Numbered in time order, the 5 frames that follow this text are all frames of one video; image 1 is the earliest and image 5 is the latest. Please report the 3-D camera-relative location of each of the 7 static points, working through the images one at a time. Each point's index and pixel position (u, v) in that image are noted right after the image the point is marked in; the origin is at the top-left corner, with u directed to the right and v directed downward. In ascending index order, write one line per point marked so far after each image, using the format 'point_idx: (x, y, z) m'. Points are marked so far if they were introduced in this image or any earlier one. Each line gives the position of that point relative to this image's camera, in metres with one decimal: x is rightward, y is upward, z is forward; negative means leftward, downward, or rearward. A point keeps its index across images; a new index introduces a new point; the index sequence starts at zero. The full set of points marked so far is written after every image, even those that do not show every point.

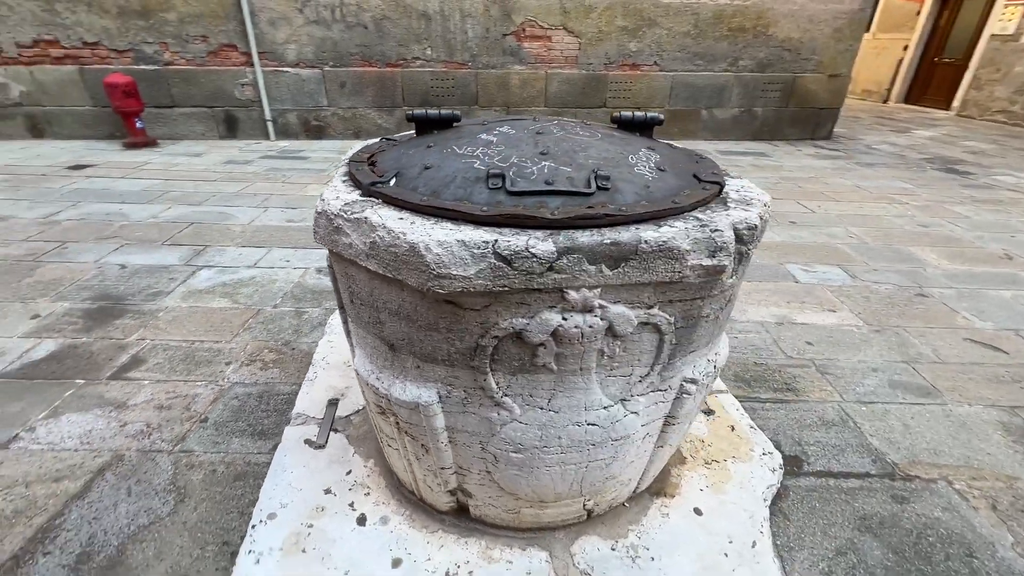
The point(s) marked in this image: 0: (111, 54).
0: (-4.2, +2.5, +4.9) m
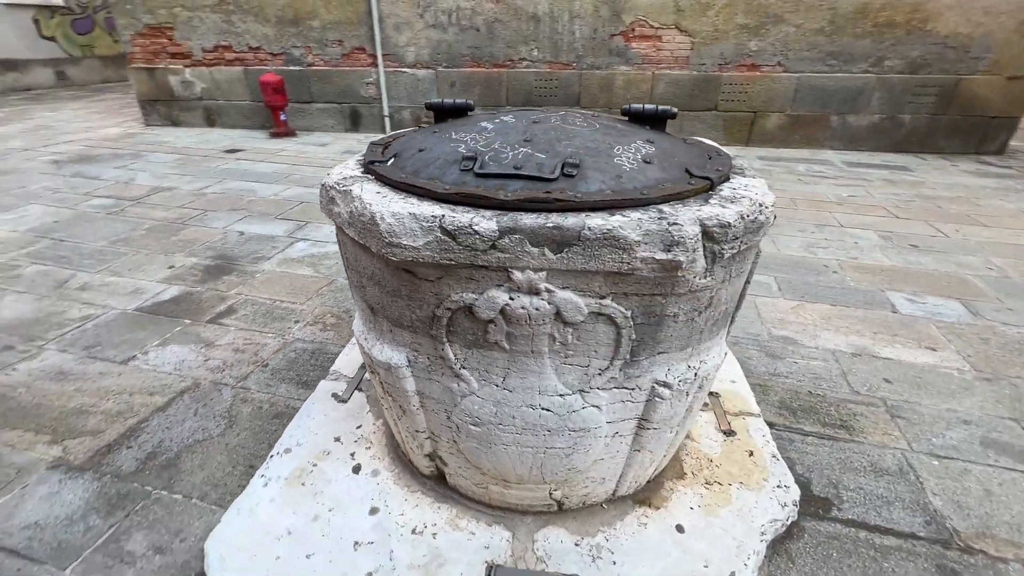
0: (-3.0, +2.9, +5.8) m
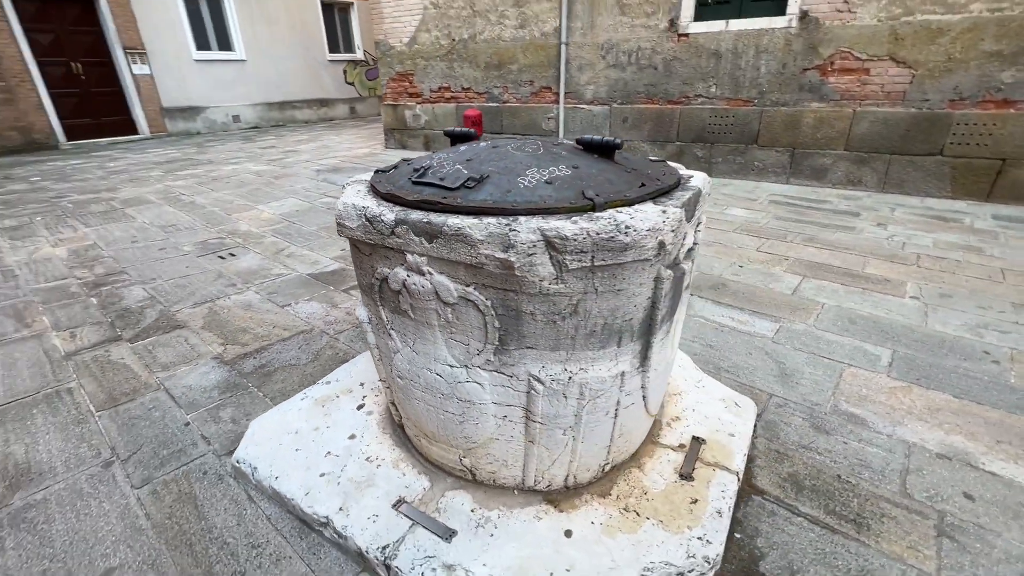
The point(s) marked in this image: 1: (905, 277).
0: (-0.5, +2.9, +6.9) m
1: (+2.4, +0.1, +2.8) m
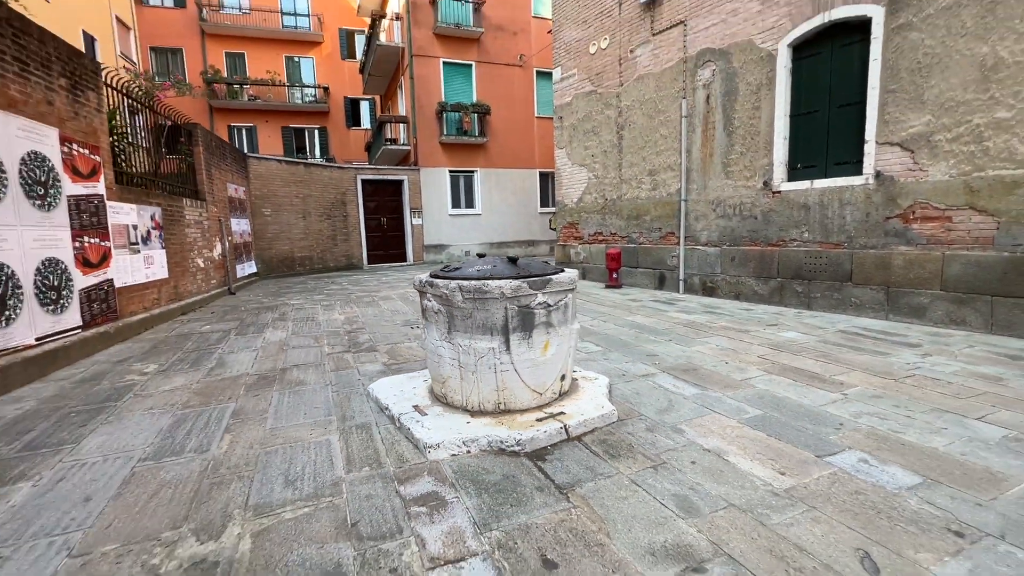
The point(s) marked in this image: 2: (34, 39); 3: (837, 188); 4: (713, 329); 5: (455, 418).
0: (+2.0, +0.9, +8.8) m
1: (+2.5, -0.7, +3.3) m
2: (-4.6, +2.4, +4.6) m
3: (+4.0, +1.2, +5.7) m
4: (+2.2, -0.4, +5.2) m
5: (-0.3, -0.8, +2.8) m
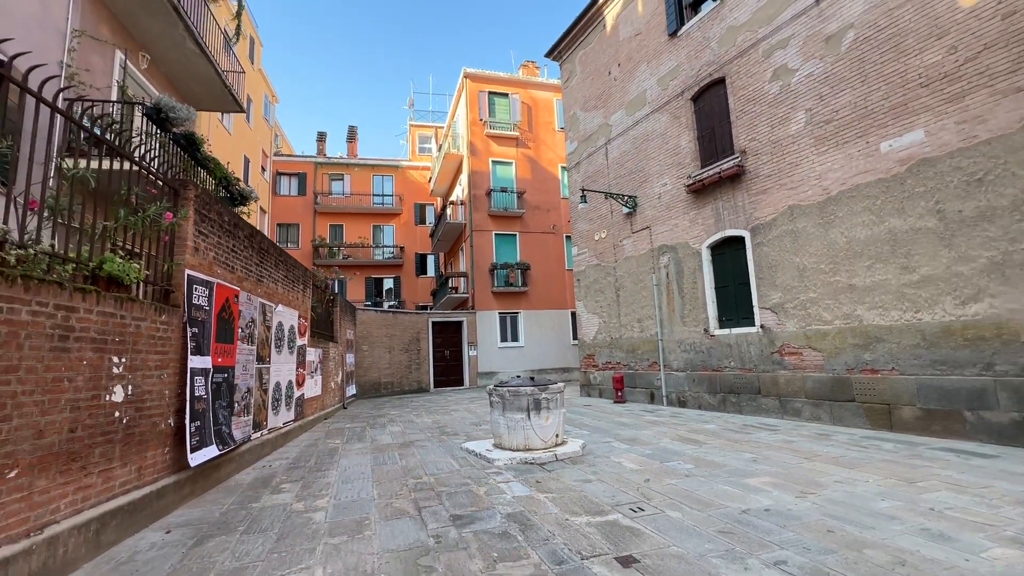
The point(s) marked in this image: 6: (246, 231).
0: (+2.9, -2.0, +12.1) m
1: (+2.8, -2.1, +6.4) m
2: (-4.2, +0.4, +9.1) m
3: (+4.5, -0.9, +9.0) m
4: (+2.7, -2.4, +8.3) m
5: (-0.1, -2.1, +6.1) m
6: (-3.8, +0.8, +6.6) m
